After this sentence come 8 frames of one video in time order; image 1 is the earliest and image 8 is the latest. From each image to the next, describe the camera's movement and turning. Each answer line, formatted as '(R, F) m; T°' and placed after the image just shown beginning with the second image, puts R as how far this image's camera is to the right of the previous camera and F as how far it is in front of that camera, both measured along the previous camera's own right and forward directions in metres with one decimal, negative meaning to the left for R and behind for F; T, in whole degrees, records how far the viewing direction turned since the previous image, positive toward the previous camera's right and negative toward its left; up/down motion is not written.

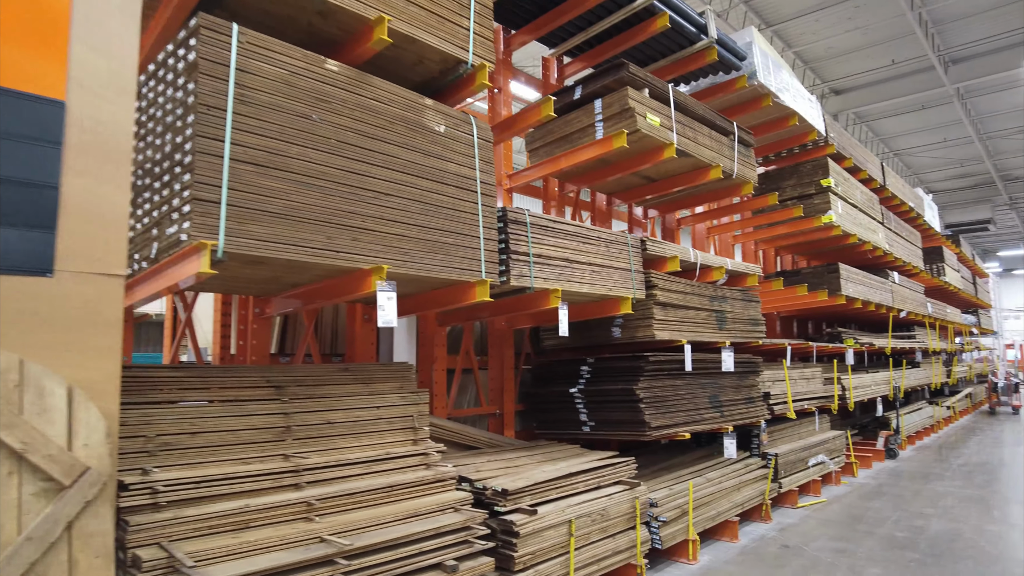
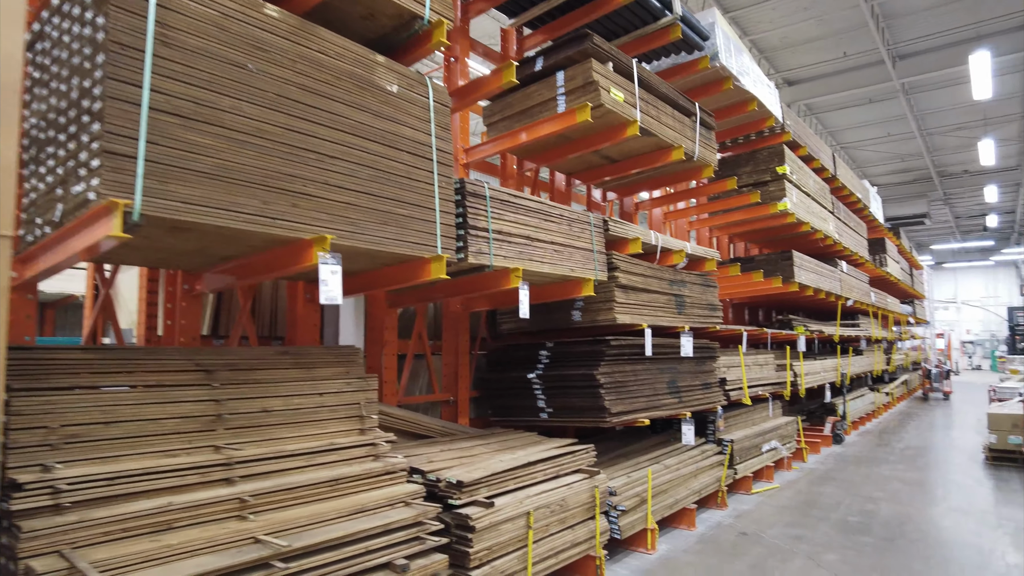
(0.0, +0.2) m; +4°
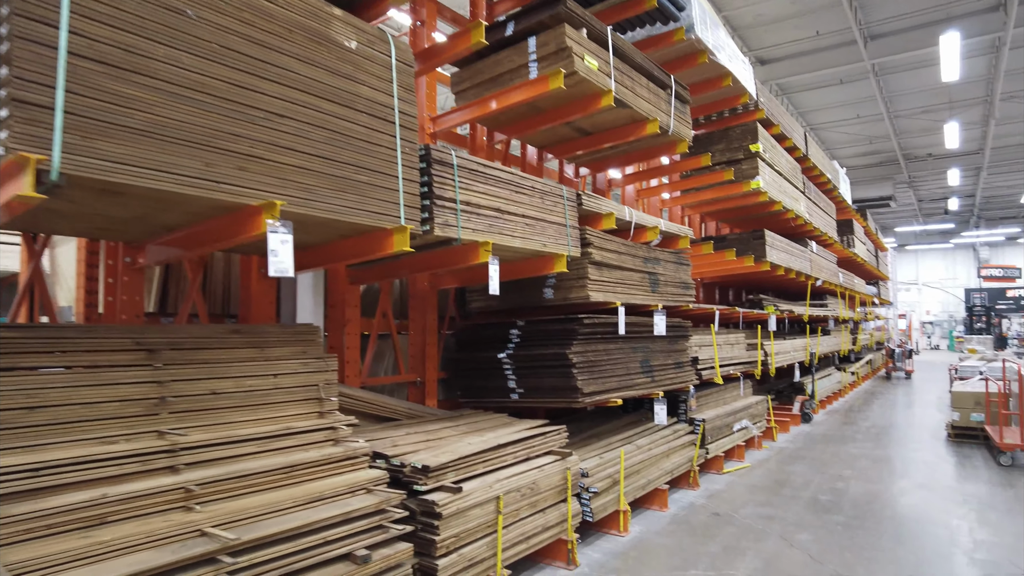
(0.0, +0.2) m; +3°
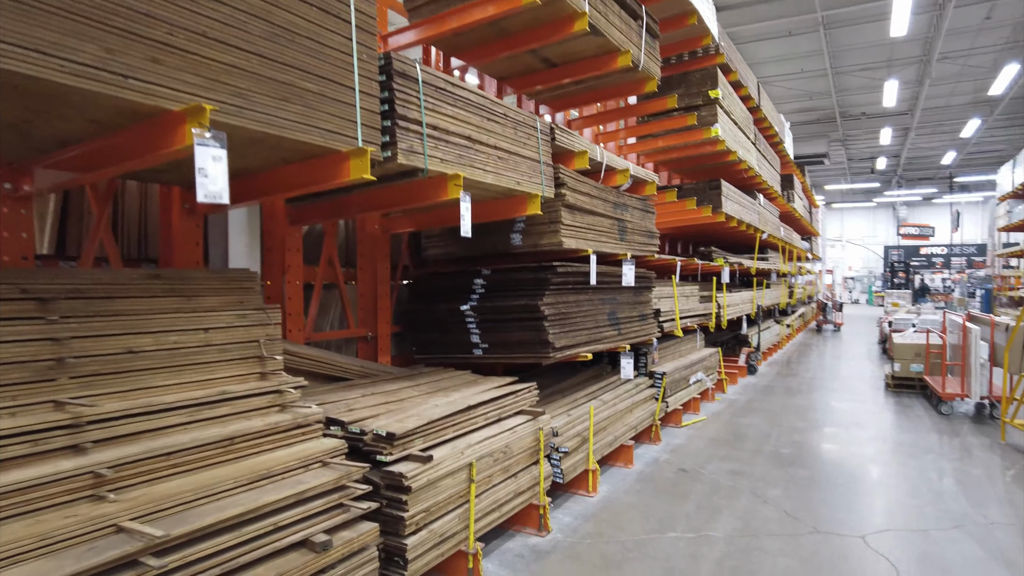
(-0.2, +0.4) m; +6°
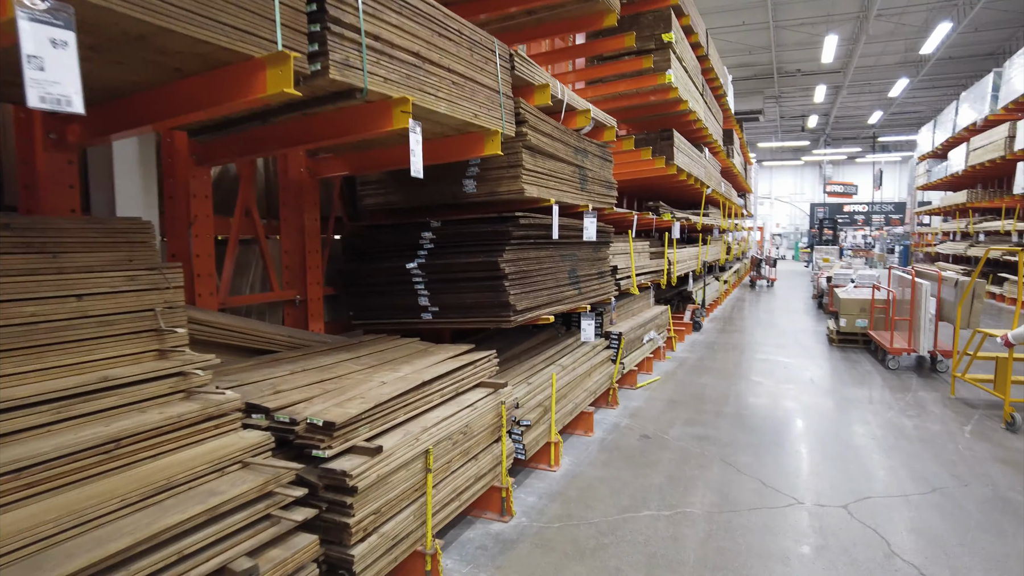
(-0.1, +0.5) m; +6°
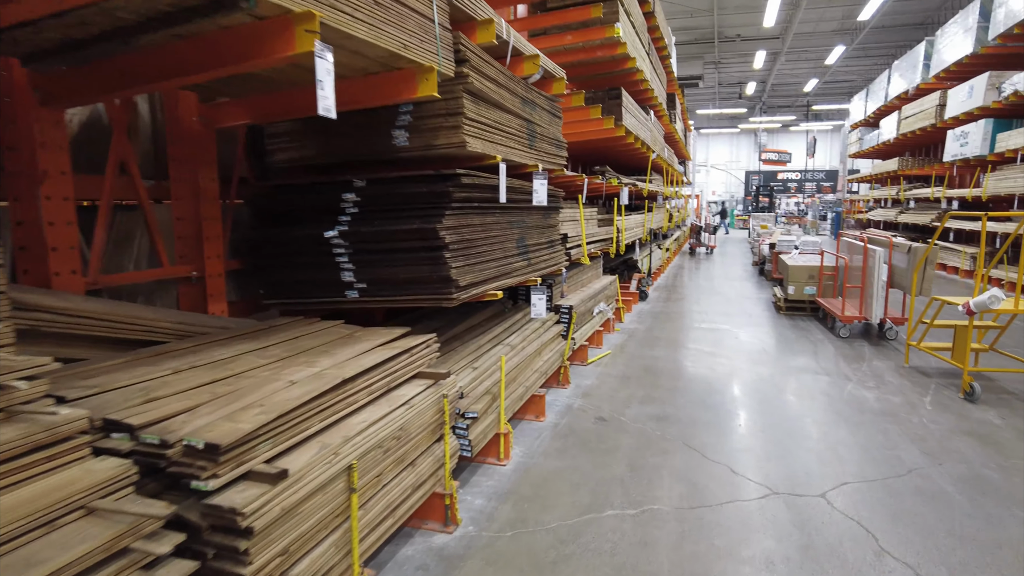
(0.0, +0.5) m; +5°
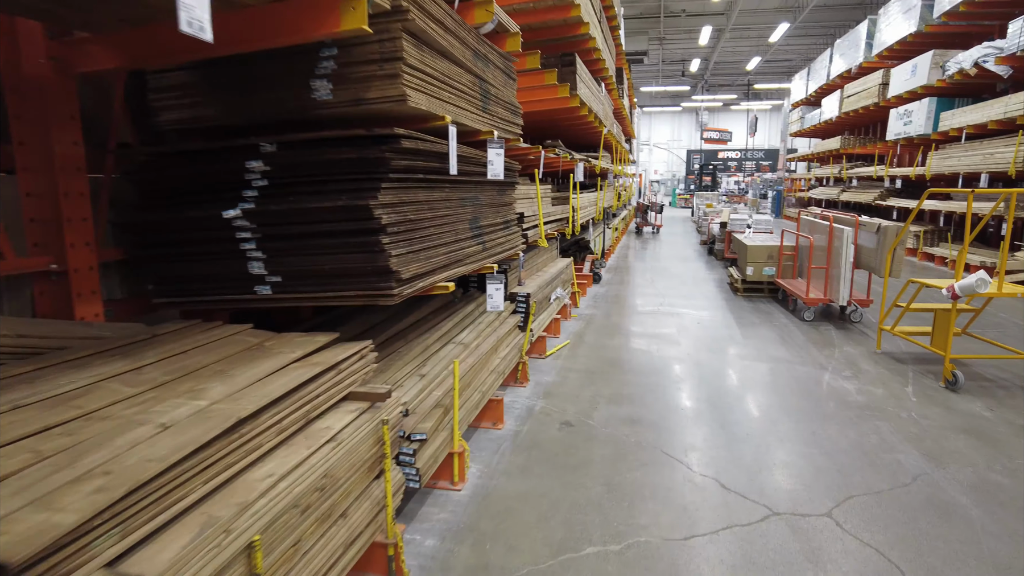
(0.0, +0.6) m; +5°
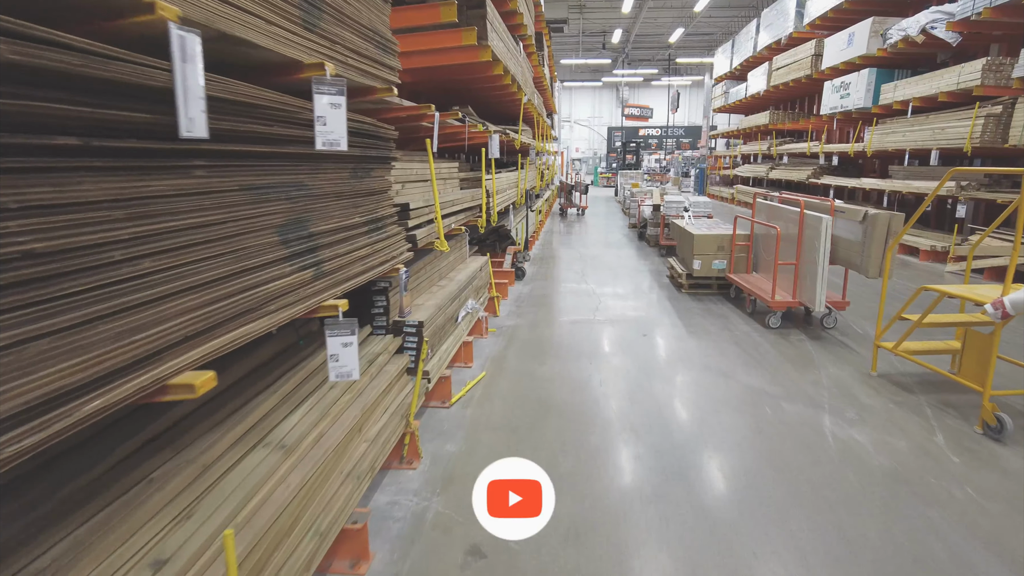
(+0.2, +1.4) m; +7°
